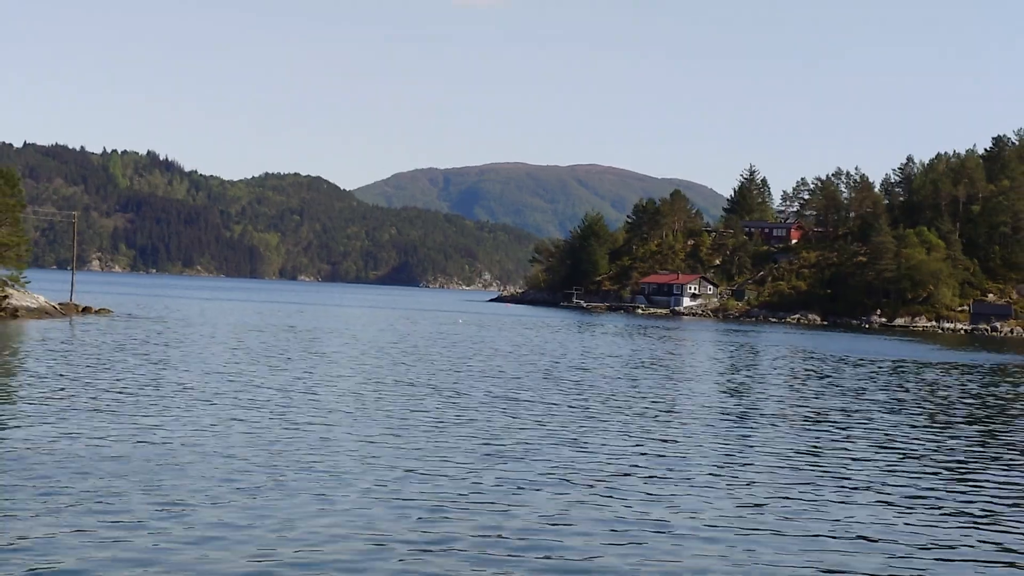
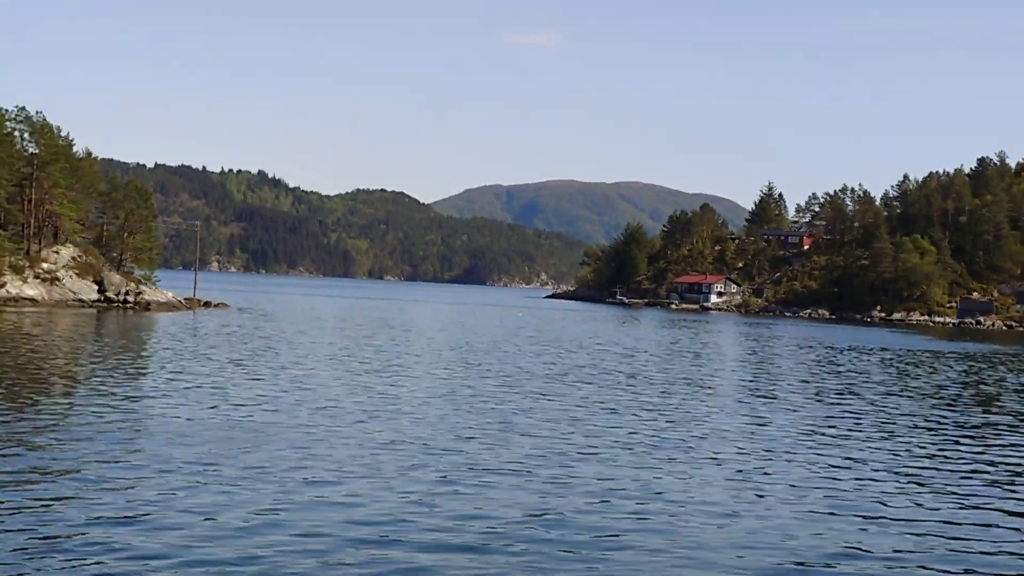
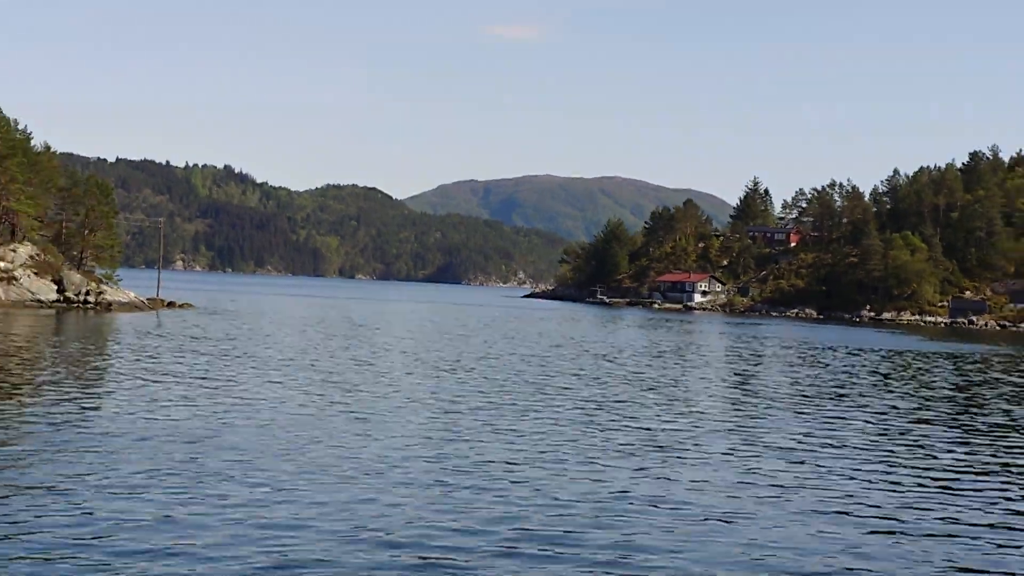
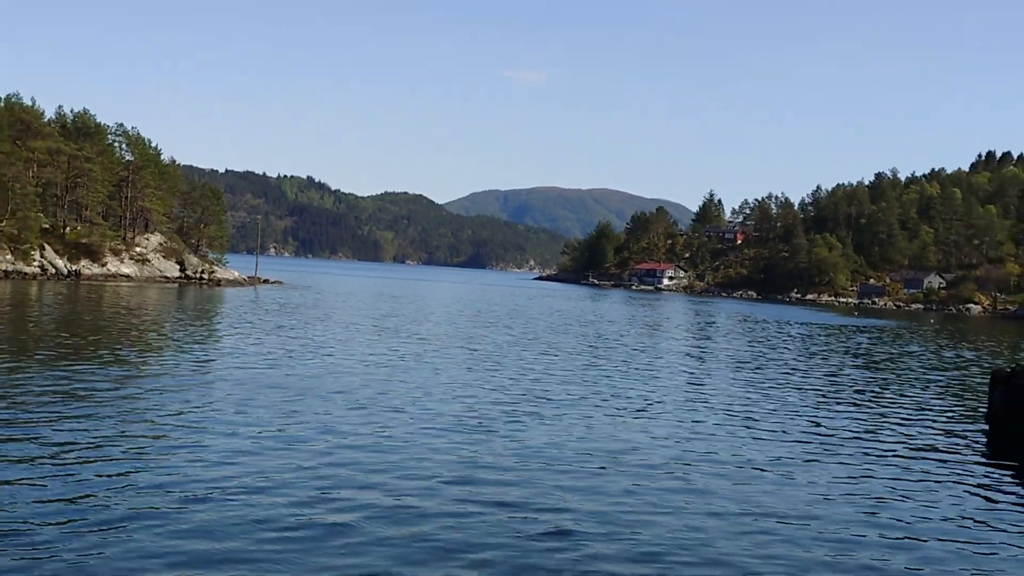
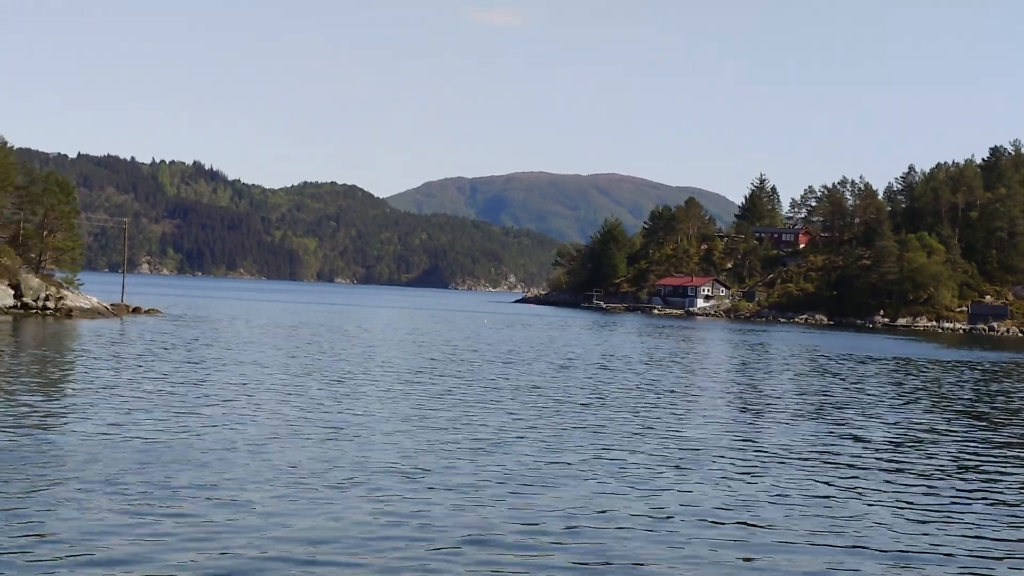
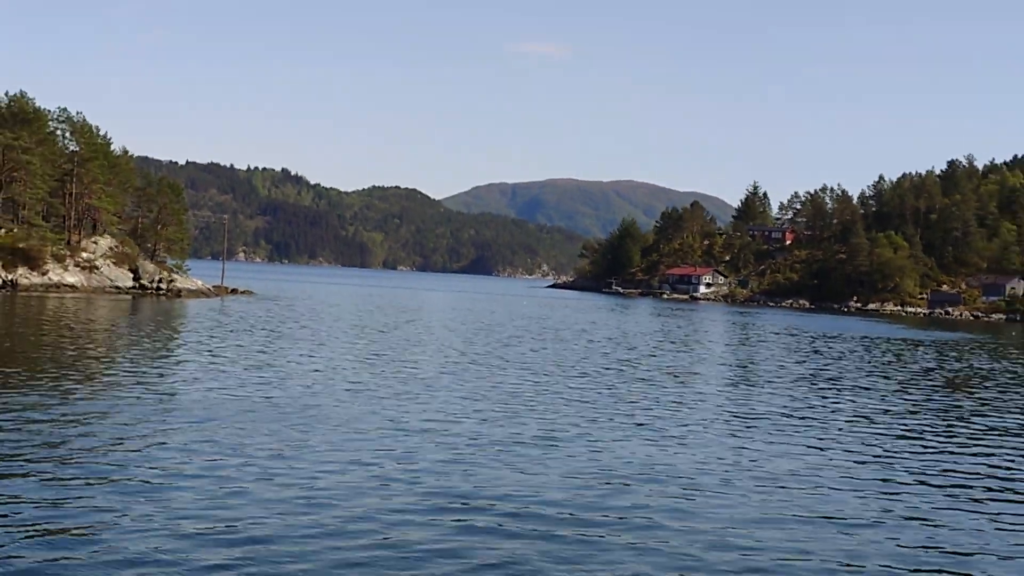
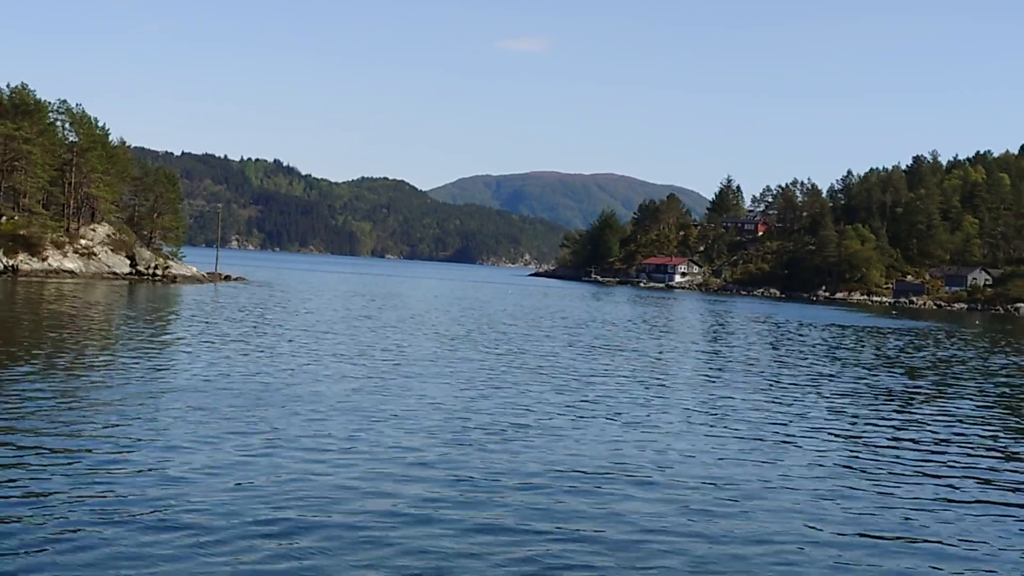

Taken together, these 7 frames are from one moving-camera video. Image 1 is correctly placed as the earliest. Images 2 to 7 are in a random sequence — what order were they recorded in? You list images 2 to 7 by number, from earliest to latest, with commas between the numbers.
5, 3, 2, 6, 7, 4
